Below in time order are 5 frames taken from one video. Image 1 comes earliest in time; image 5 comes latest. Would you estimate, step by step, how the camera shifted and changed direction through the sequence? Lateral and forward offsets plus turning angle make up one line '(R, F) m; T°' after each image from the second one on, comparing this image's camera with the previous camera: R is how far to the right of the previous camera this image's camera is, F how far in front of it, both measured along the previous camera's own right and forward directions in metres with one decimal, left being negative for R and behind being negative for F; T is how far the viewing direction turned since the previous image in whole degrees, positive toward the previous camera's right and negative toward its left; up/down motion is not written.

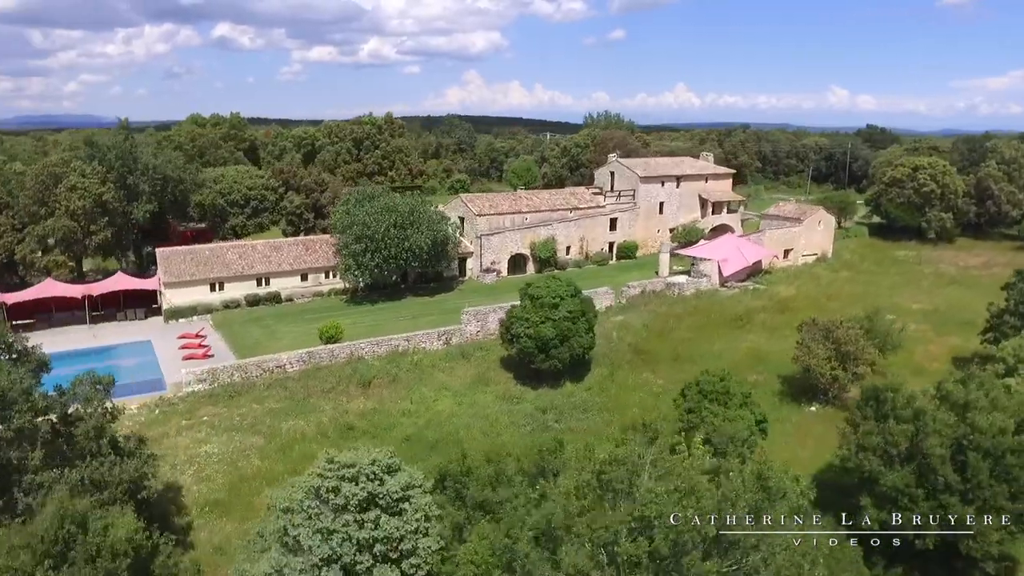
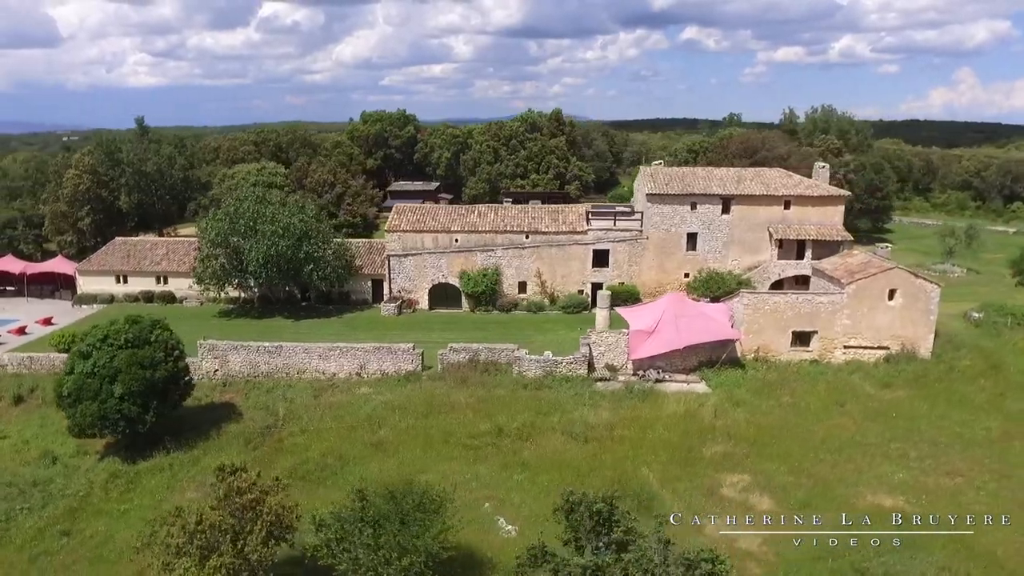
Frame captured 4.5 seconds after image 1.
(+20.5, +15.9) m; -35°
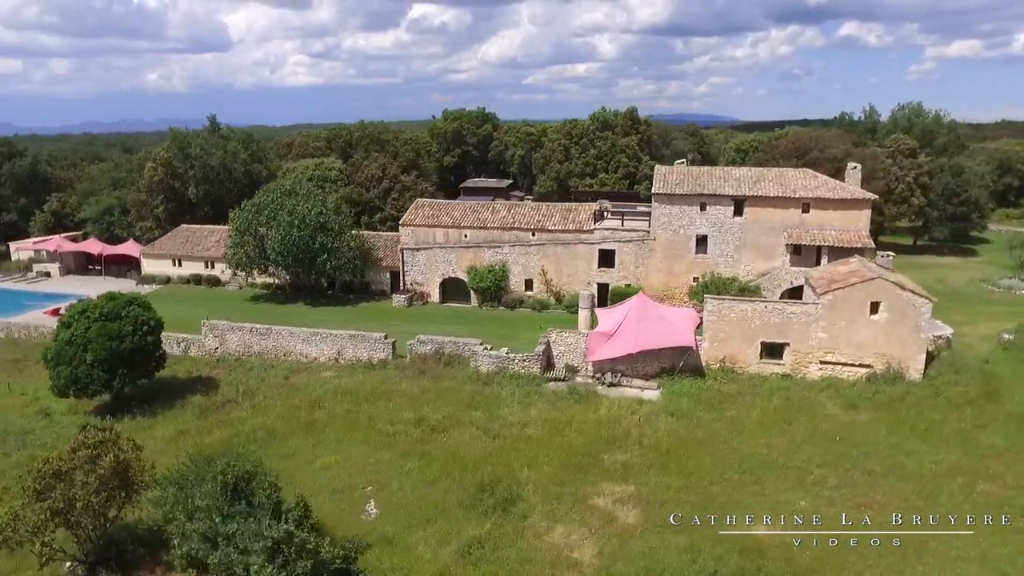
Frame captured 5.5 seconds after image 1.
(+5.6, +0.4) m; -11°
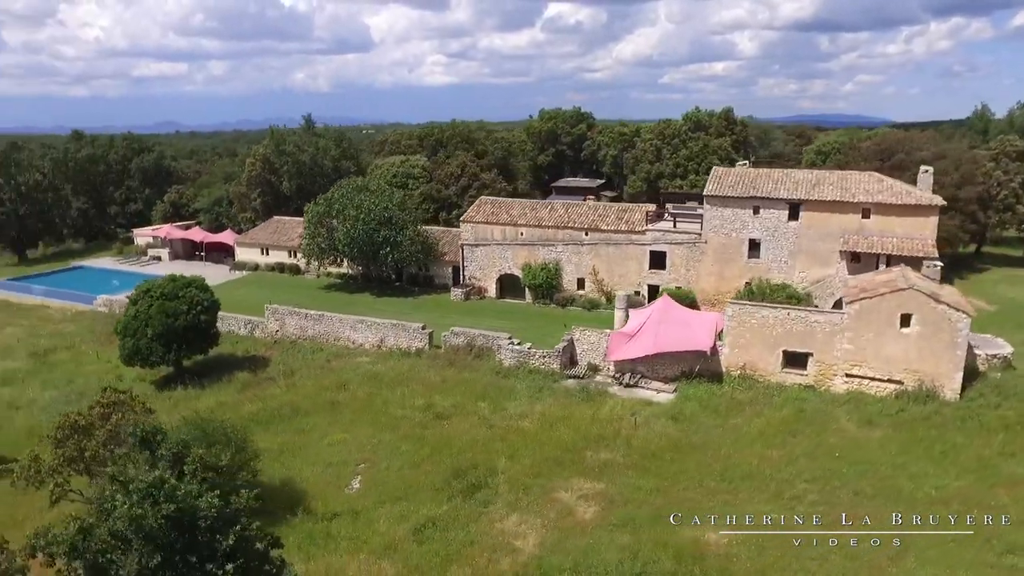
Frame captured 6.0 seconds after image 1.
(+3.3, -0.2) m; -10°
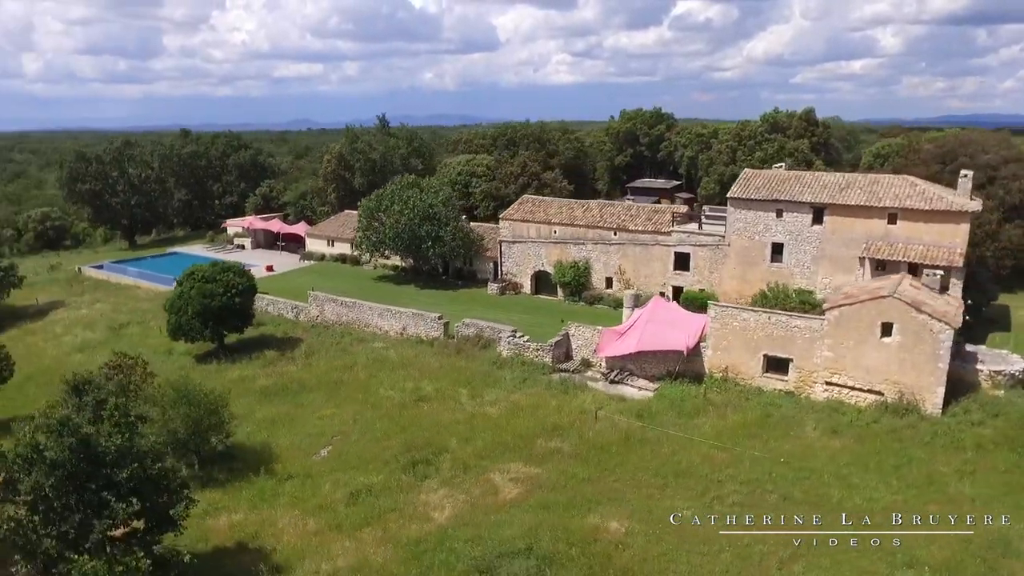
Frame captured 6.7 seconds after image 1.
(+4.0, -0.7) m; -9°
